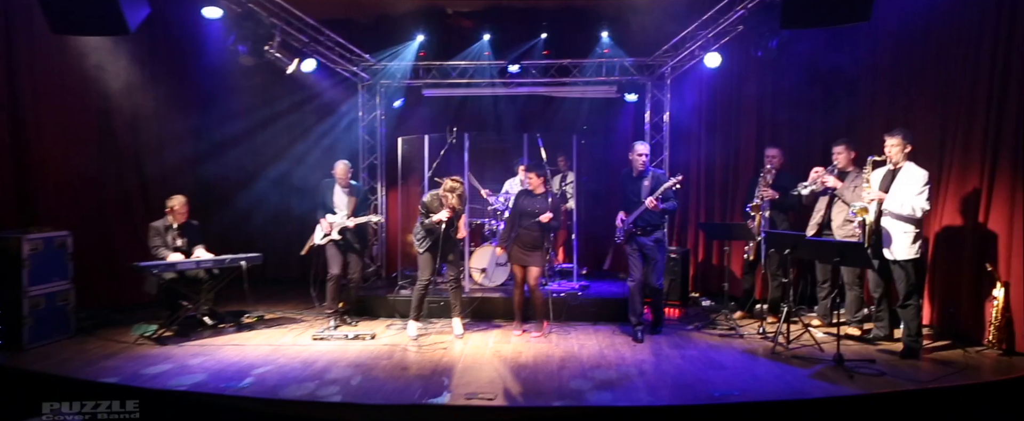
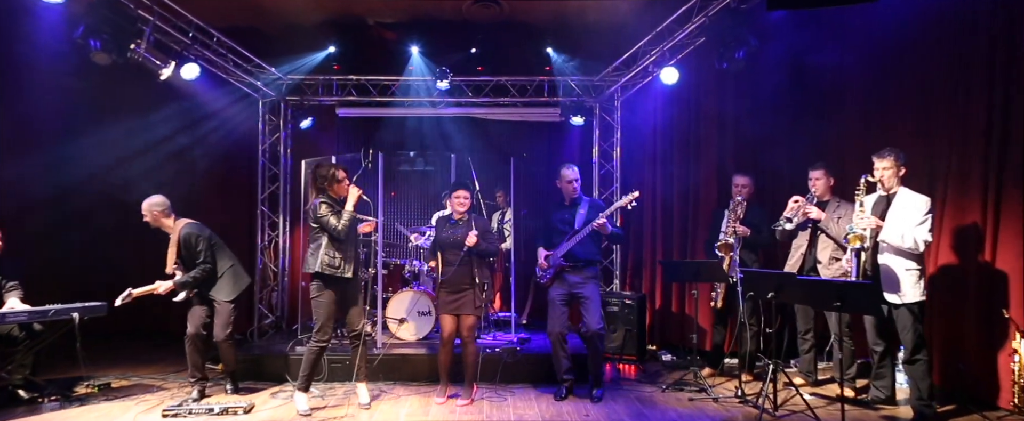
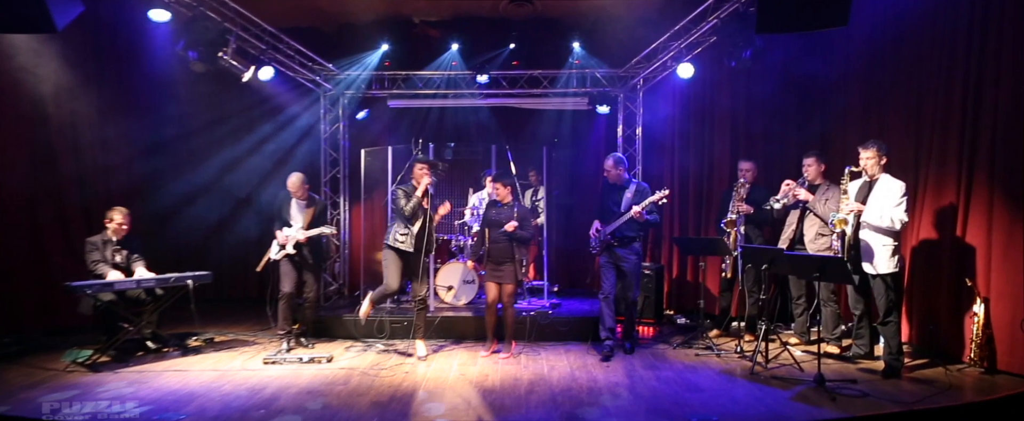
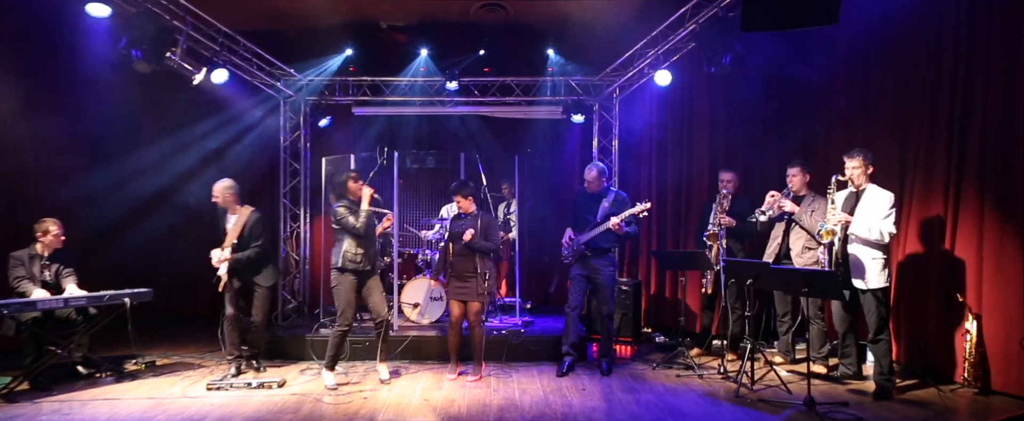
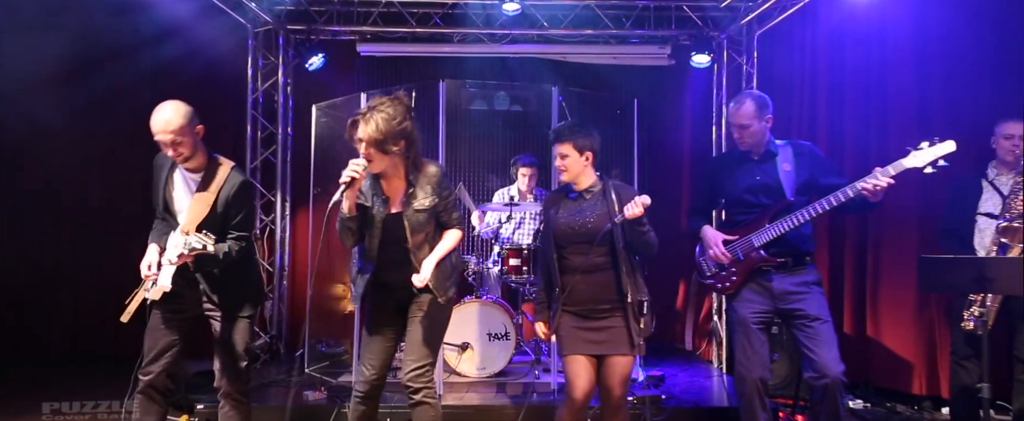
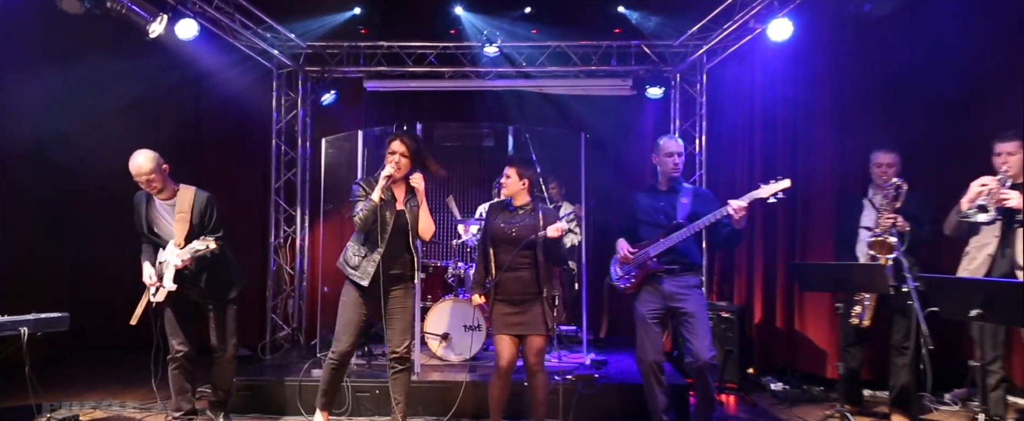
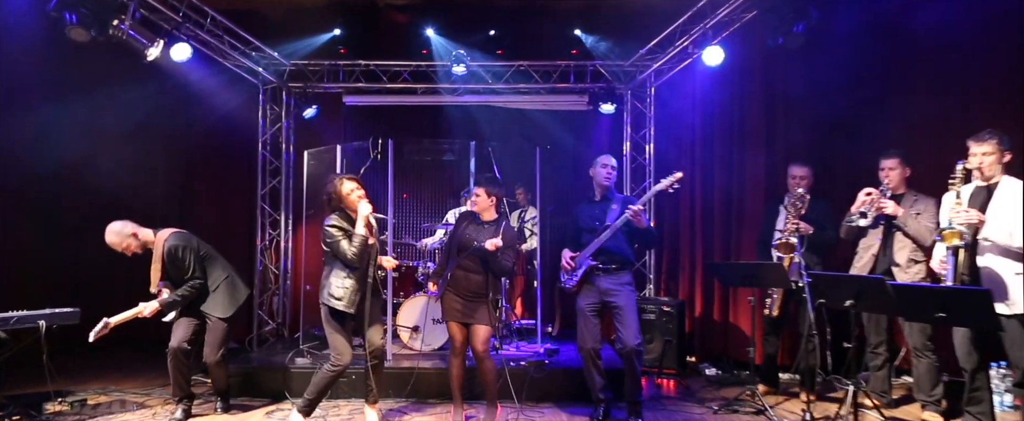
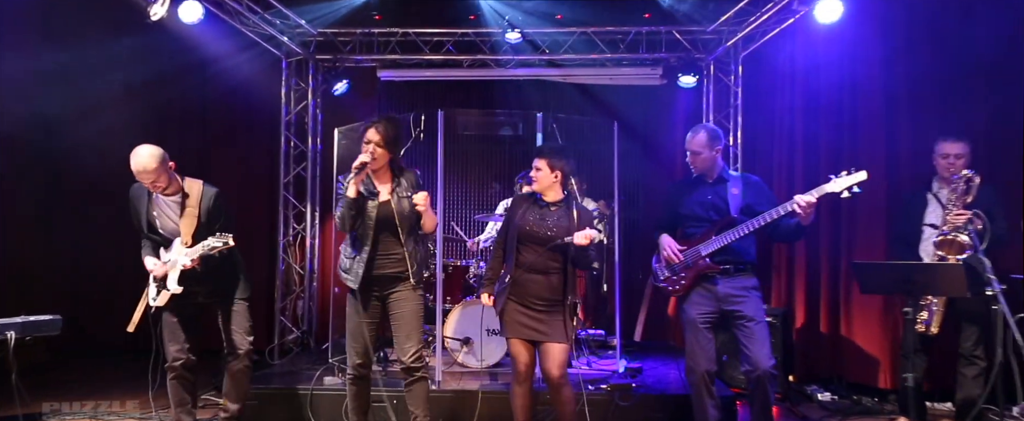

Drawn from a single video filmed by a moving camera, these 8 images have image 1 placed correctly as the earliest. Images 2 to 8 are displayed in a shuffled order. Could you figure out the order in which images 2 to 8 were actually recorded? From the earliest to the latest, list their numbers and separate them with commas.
3, 4, 2, 7, 6, 8, 5
